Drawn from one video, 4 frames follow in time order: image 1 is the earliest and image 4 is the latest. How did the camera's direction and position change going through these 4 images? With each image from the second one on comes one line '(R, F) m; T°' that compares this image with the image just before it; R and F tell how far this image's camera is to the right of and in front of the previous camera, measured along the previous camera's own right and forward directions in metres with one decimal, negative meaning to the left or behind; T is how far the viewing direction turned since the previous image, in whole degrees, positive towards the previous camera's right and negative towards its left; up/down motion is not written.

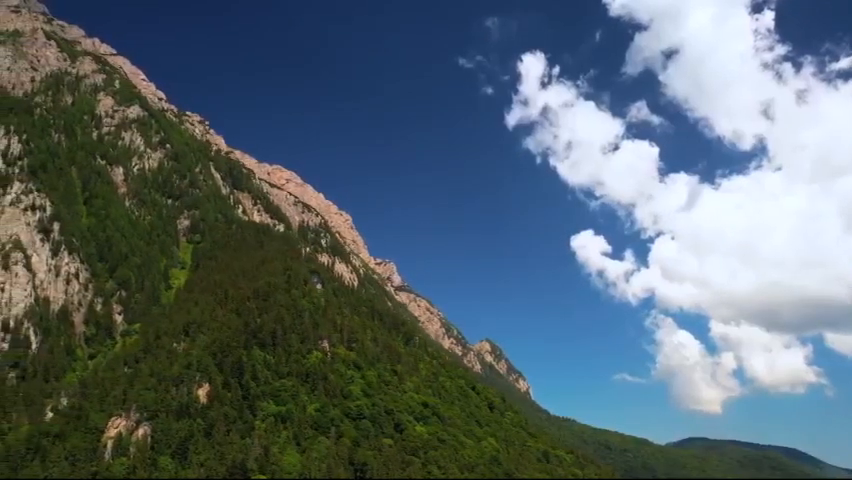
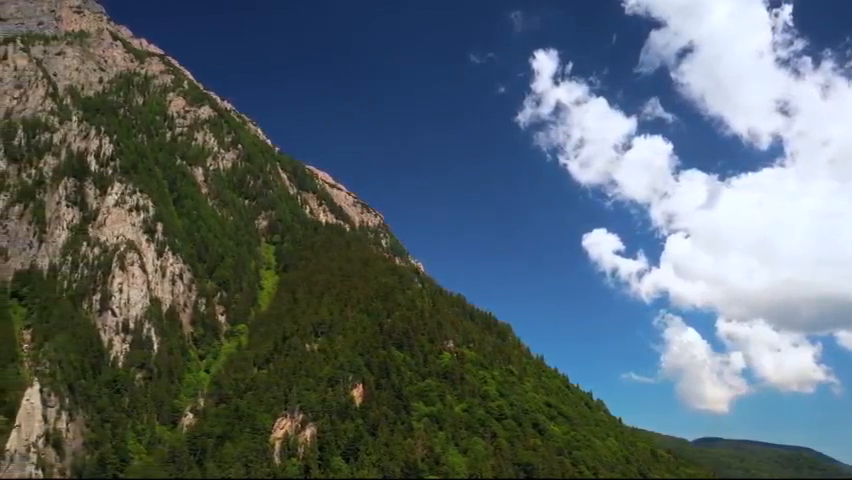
(-46.4, +0.1) m; 0°
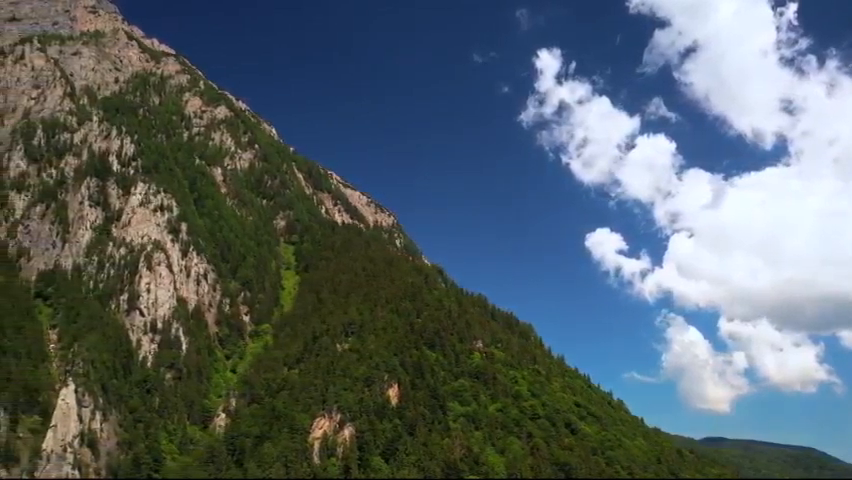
(-10.7, 0.0) m; 0°
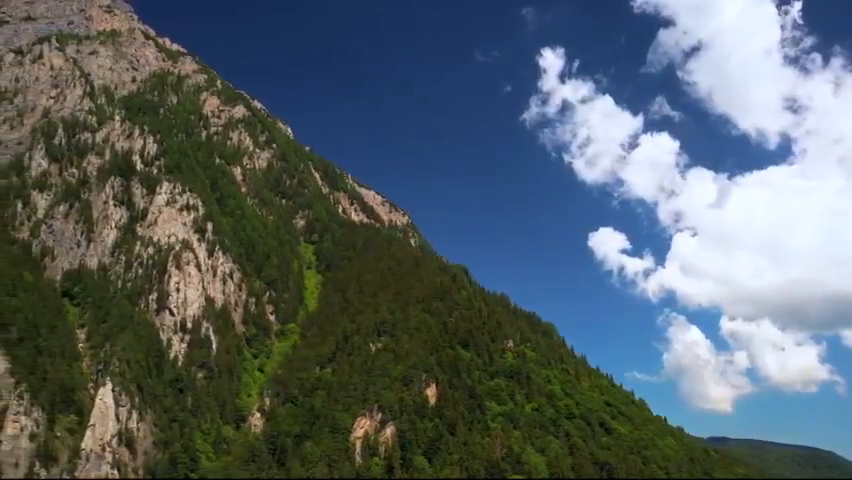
(-11.6, -0.1) m; 0°
